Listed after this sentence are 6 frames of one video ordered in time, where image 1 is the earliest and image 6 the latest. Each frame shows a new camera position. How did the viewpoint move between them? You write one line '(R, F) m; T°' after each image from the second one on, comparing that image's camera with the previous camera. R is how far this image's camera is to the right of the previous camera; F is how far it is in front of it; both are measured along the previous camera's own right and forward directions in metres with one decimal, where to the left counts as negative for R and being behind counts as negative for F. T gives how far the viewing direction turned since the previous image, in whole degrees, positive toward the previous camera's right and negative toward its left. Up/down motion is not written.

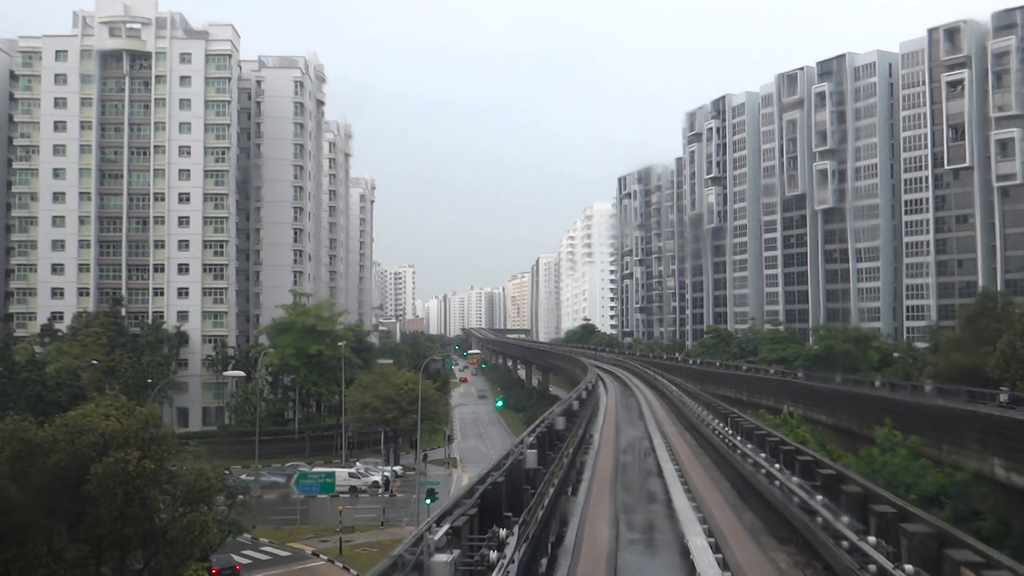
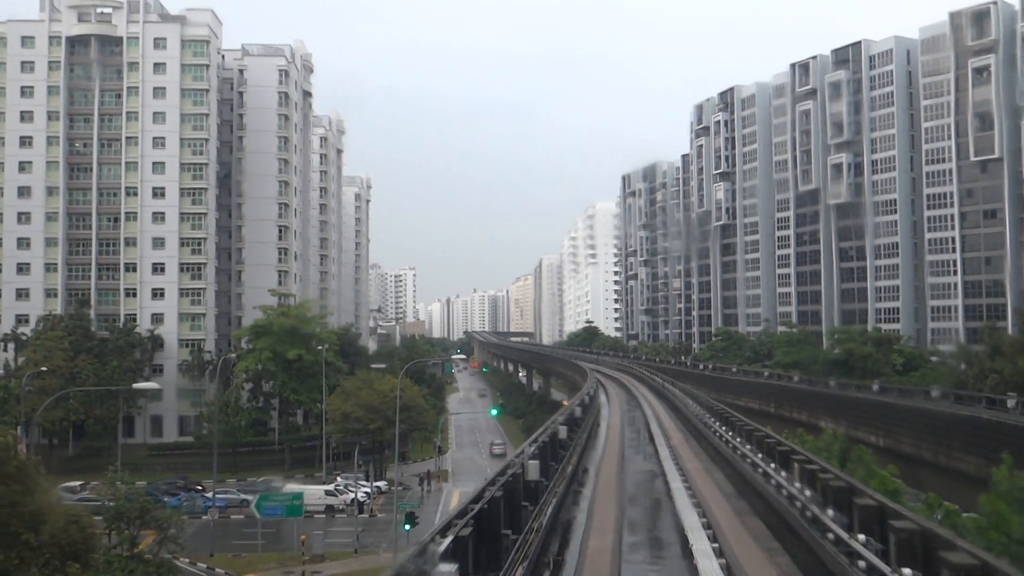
(+0.3, +3.0) m; 0°
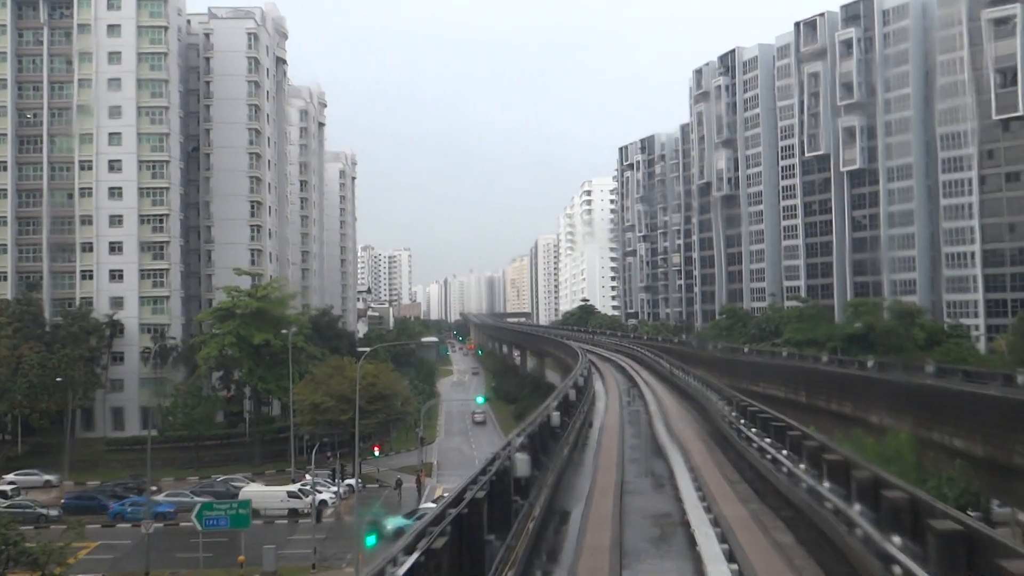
(+0.4, +3.3) m; 0°
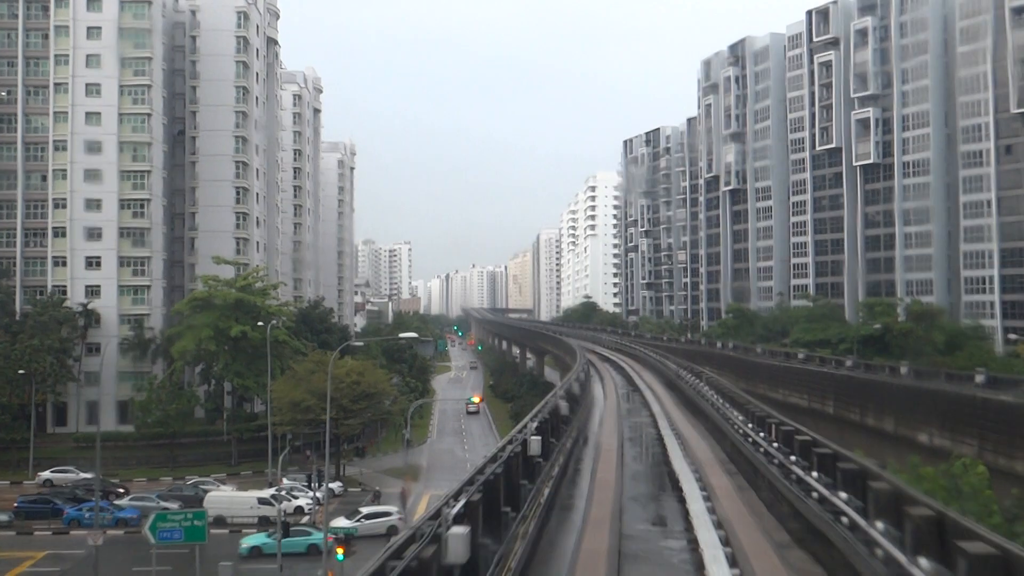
(+0.2, +2.0) m; 0°
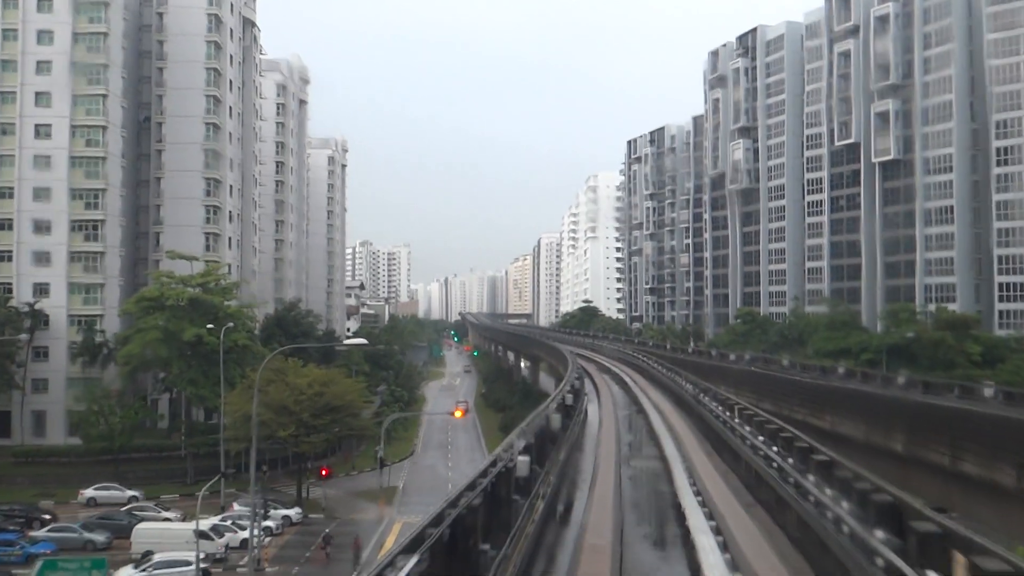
(+0.3, +3.5) m; 0°
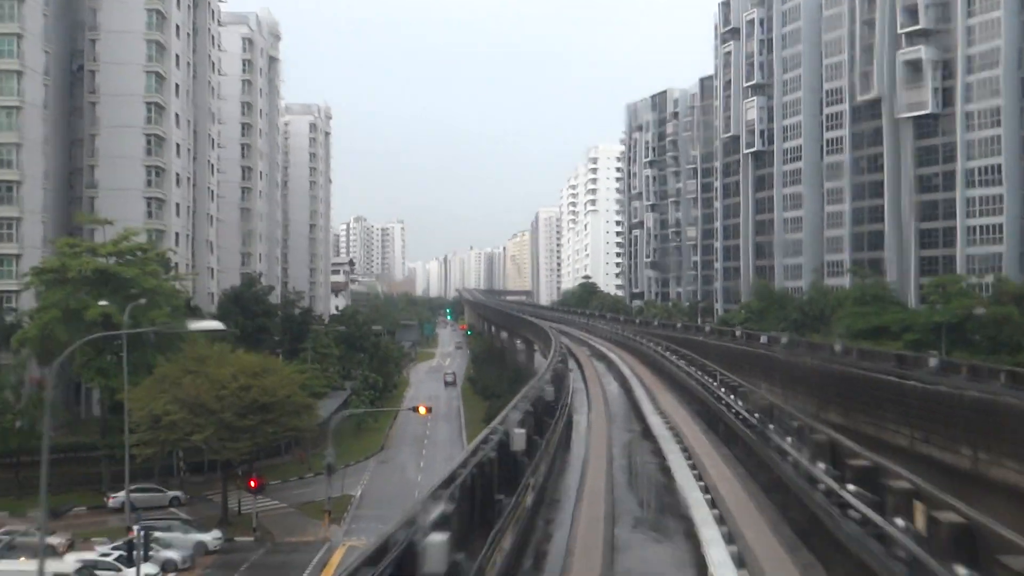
(+0.5, +4.9) m; 0°
